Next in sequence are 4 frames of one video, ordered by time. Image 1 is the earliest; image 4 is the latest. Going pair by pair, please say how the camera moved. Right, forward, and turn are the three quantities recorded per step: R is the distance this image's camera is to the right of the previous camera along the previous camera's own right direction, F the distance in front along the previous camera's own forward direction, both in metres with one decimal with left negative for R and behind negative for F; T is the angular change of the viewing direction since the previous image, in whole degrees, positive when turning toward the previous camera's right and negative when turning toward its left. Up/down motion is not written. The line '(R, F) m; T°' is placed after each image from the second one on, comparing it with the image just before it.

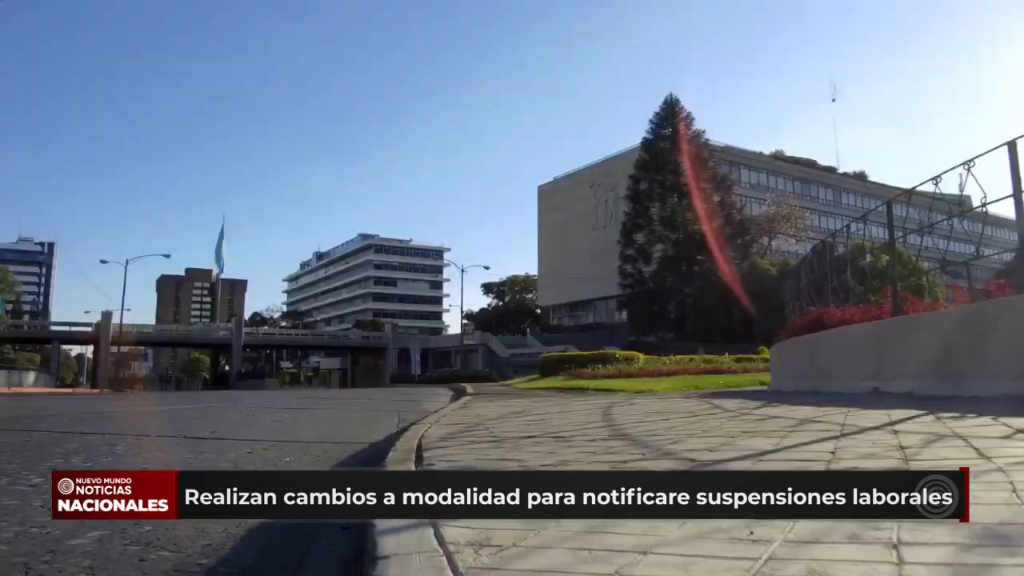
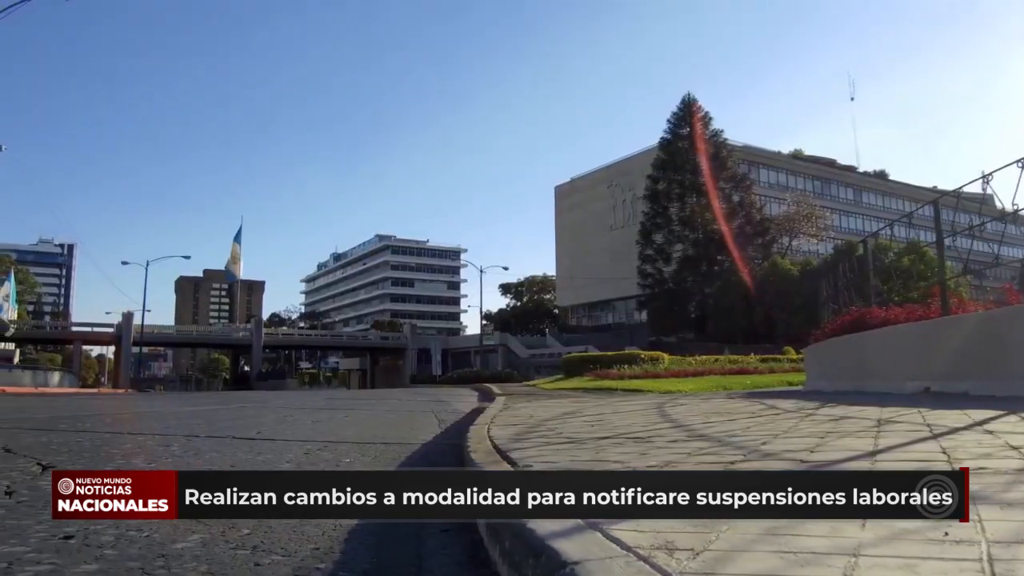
(-0.5, +0.1) m; -1°
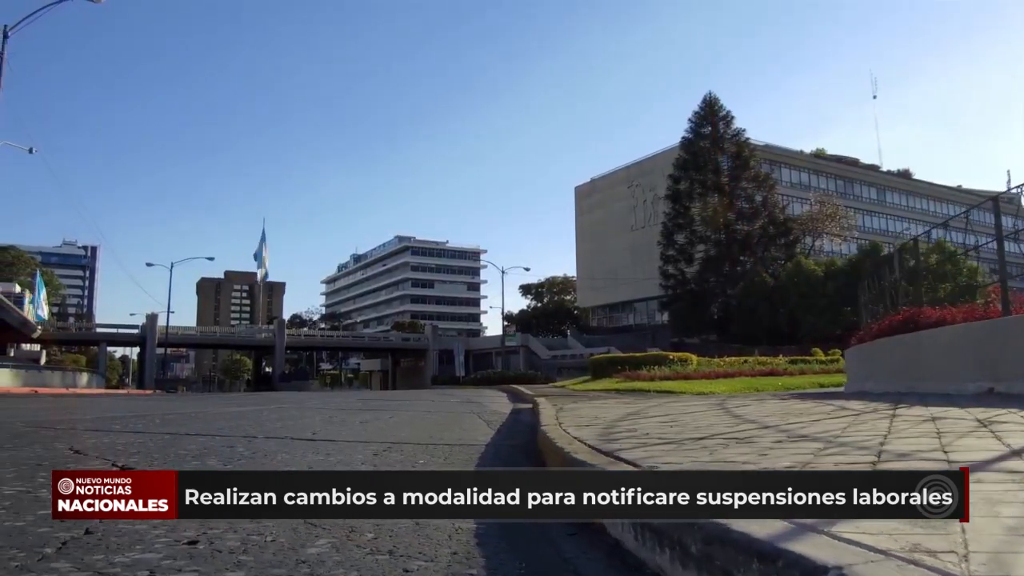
(-0.6, +0.1) m; -1°
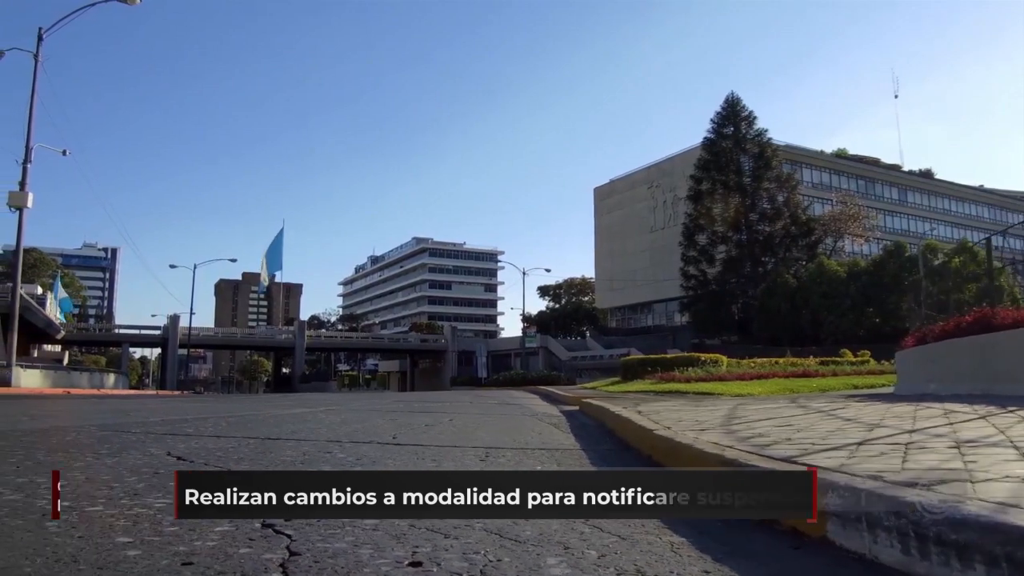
(-1.0, +0.2) m; -1°
